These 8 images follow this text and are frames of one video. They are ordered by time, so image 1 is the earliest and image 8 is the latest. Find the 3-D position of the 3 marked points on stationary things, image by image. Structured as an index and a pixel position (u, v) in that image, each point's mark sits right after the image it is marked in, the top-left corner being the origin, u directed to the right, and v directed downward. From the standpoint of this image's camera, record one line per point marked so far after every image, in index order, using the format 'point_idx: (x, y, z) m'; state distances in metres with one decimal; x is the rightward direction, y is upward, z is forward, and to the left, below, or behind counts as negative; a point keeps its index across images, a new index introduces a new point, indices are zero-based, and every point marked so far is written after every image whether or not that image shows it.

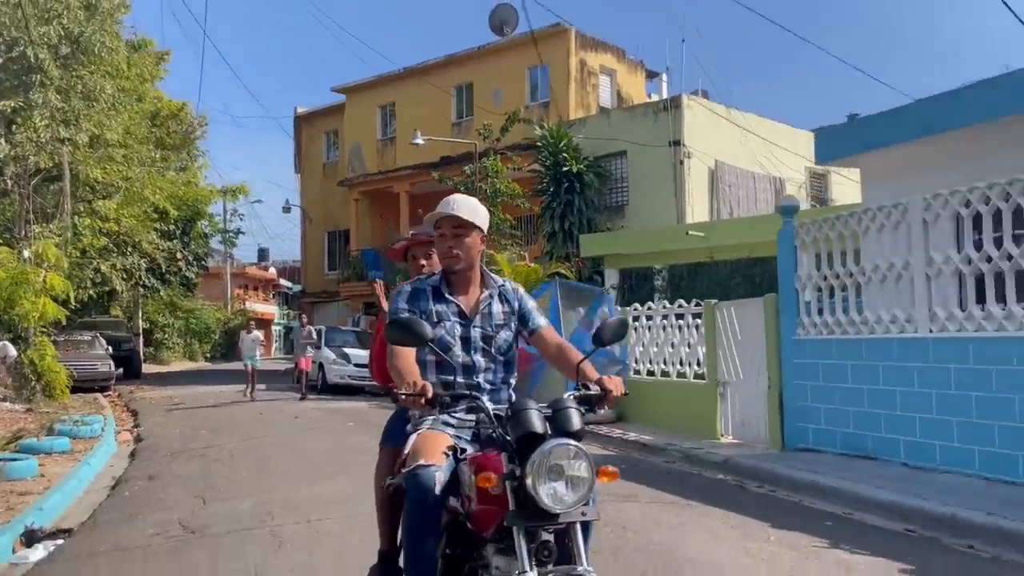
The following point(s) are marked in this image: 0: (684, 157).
0: (+3.4, +2.6, +18.2) m
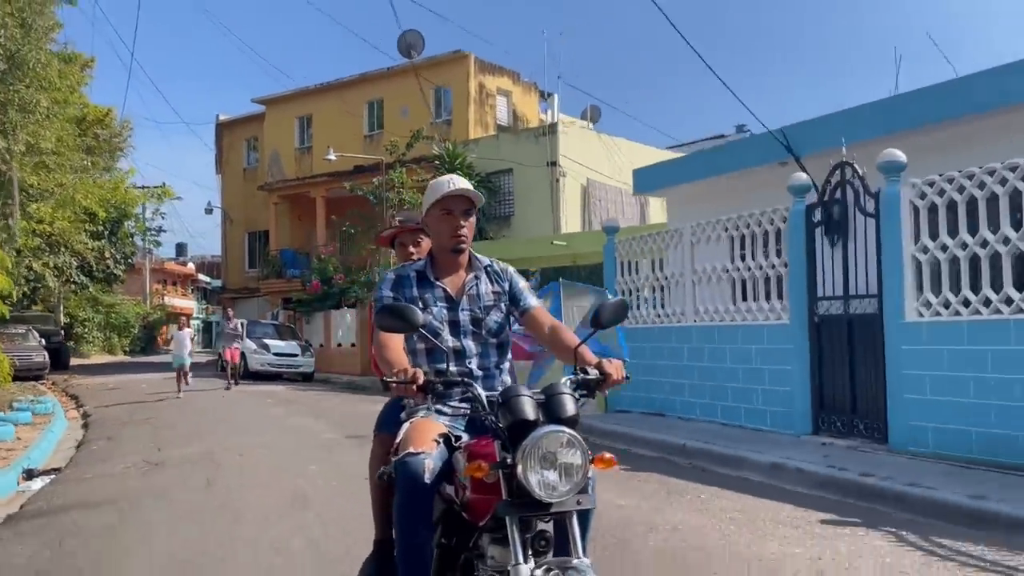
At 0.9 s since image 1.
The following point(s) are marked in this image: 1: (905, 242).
0: (+1.1, +2.6, +21.3) m
1: (+3.6, +0.4, +8.3) m
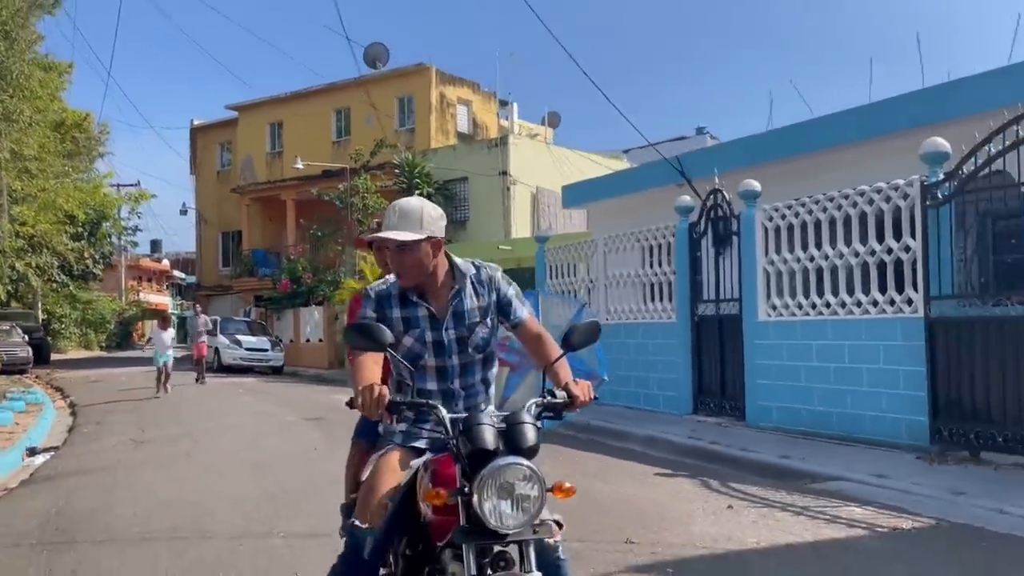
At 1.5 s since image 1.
0: (-0.1, +2.6, +23.1) m
1: (+2.8, +0.4, +10.2) m
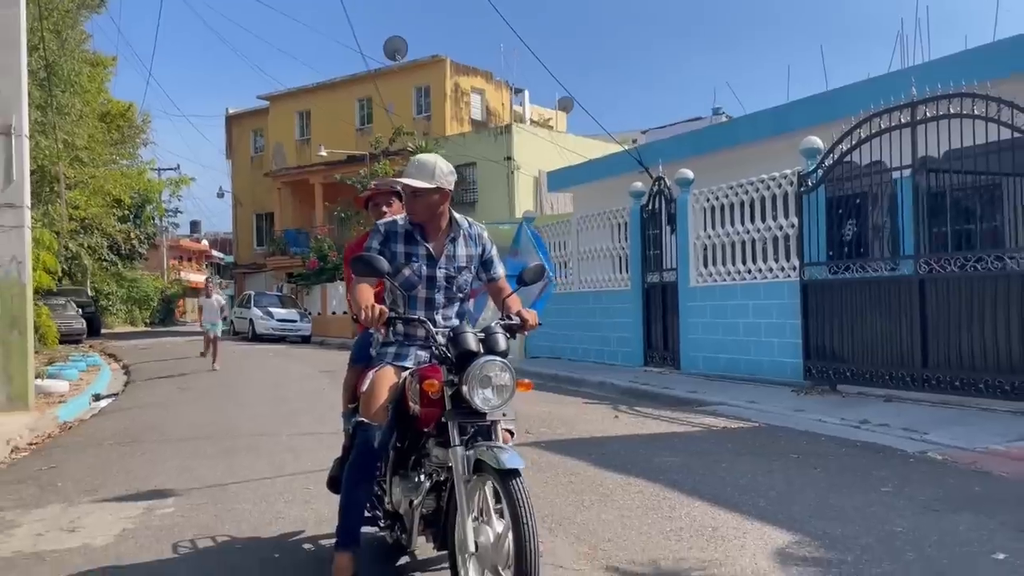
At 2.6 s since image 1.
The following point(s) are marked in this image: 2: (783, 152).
0: (0.0, +3.3, +25.3) m
1: (+2.4, +0.7, +12.3) m
2: (+3.7, +1.9, +12.5) m
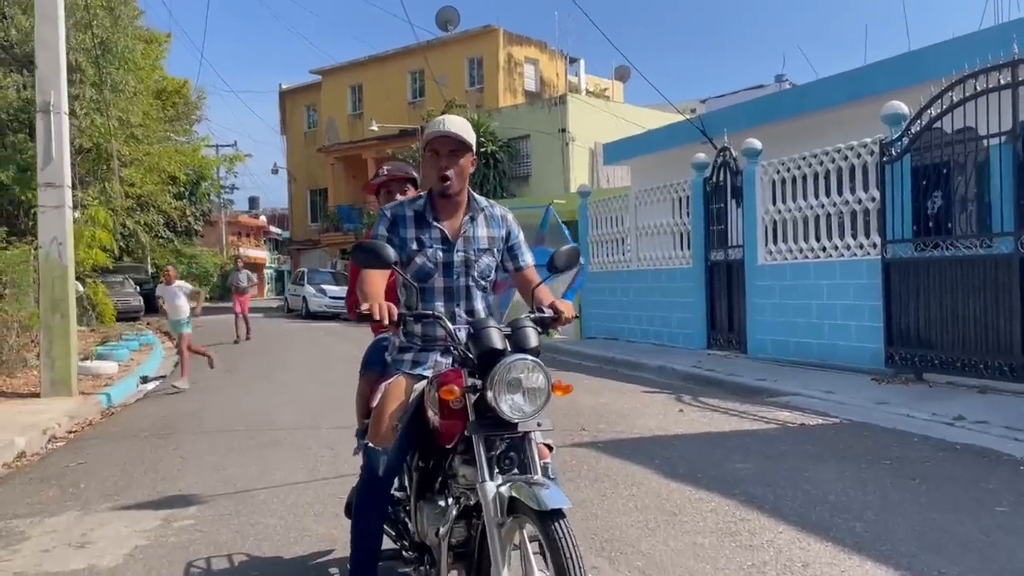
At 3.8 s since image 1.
0: (+1.5, +3.9, +24.5) m
1: (+3.1, +1.0, +11.5) m
2: (+4.4, +2.1, +11.5) m
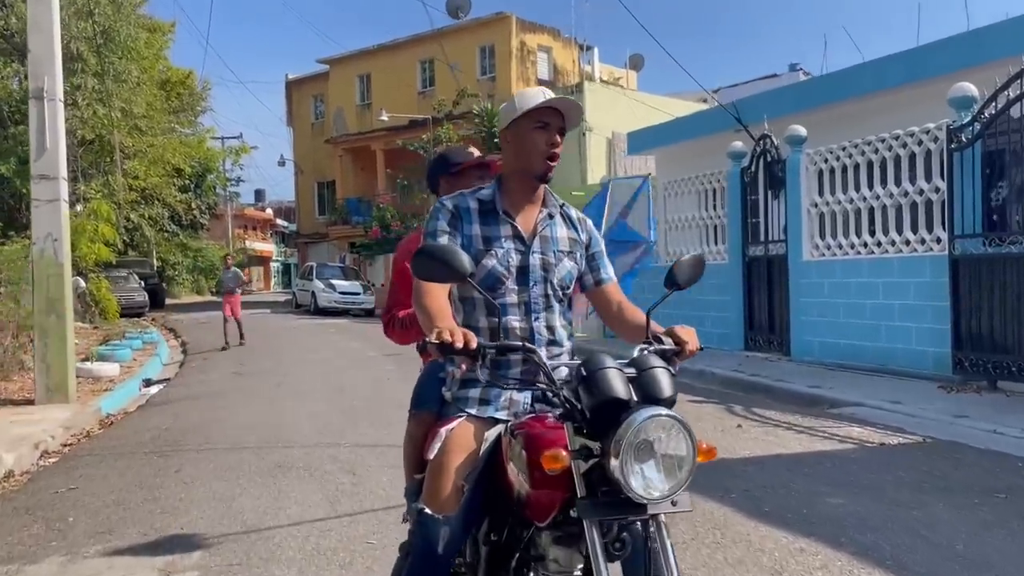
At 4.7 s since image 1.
0: (+1.9, +4.1, +23.7) m
1: (+3.4, +1.0, +10.7) m
2: (+4.7, +2.2, +10.7) m
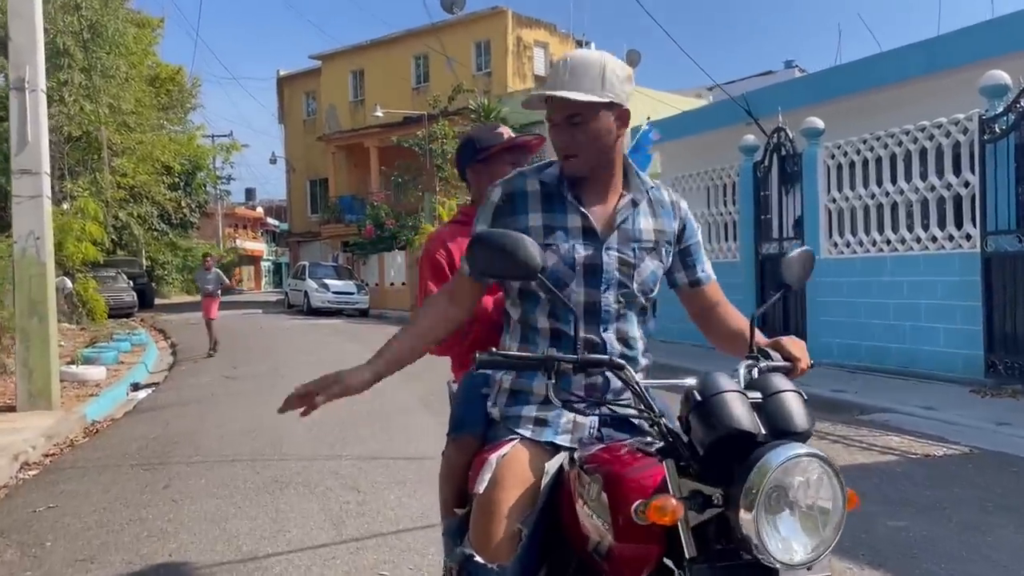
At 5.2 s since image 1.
0: (+1.8, +4.1, +23.2) m
1: (+3.5, +1.1, +10.2) m
2: (+4.8, +2.2, +10.3) m
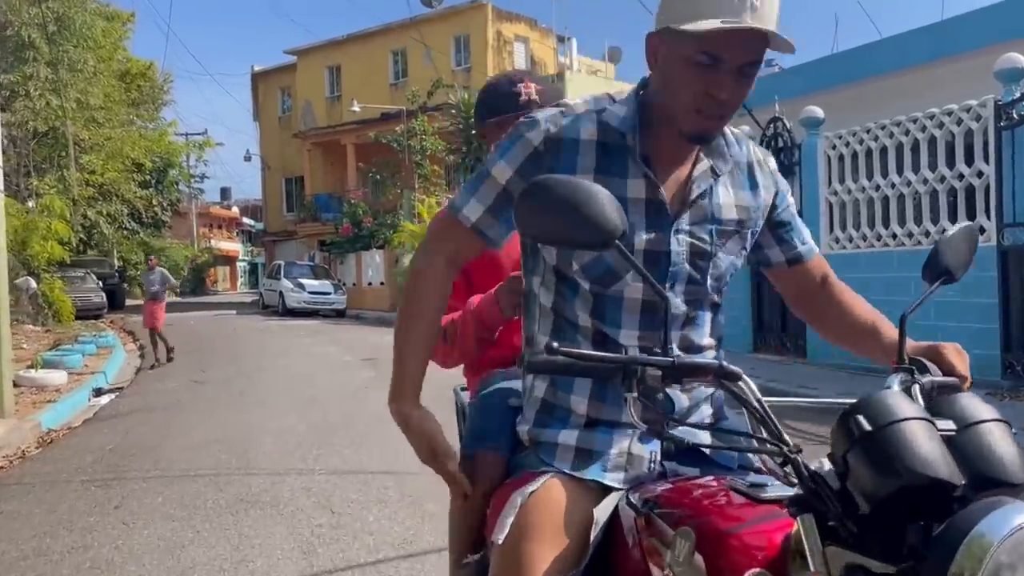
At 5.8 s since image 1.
0: (+1.4, +4.1, +22.7) m
1: (+3.3, +1.1, +9.7) m
2: (+4.6, +2.2, +9.8) m
